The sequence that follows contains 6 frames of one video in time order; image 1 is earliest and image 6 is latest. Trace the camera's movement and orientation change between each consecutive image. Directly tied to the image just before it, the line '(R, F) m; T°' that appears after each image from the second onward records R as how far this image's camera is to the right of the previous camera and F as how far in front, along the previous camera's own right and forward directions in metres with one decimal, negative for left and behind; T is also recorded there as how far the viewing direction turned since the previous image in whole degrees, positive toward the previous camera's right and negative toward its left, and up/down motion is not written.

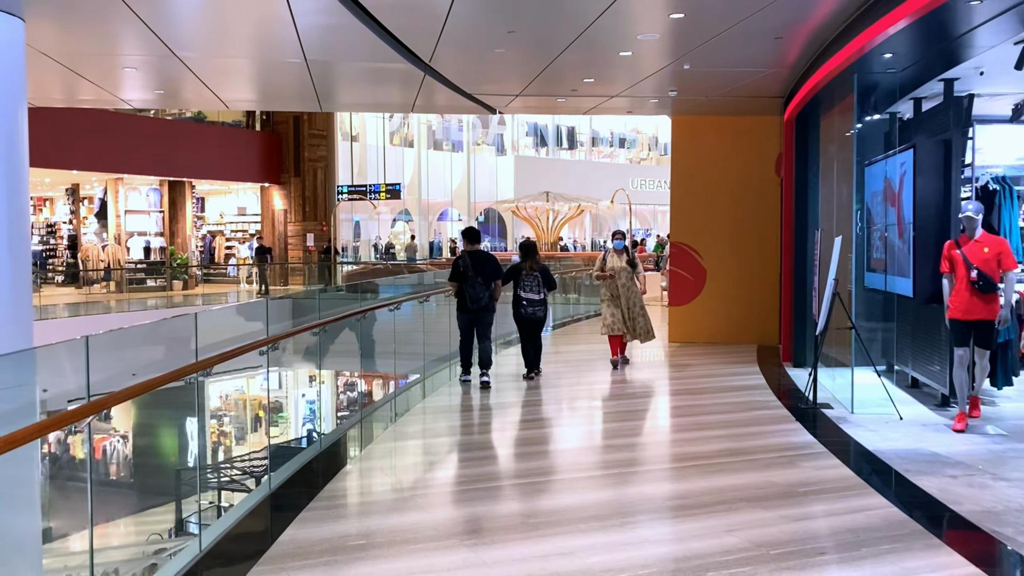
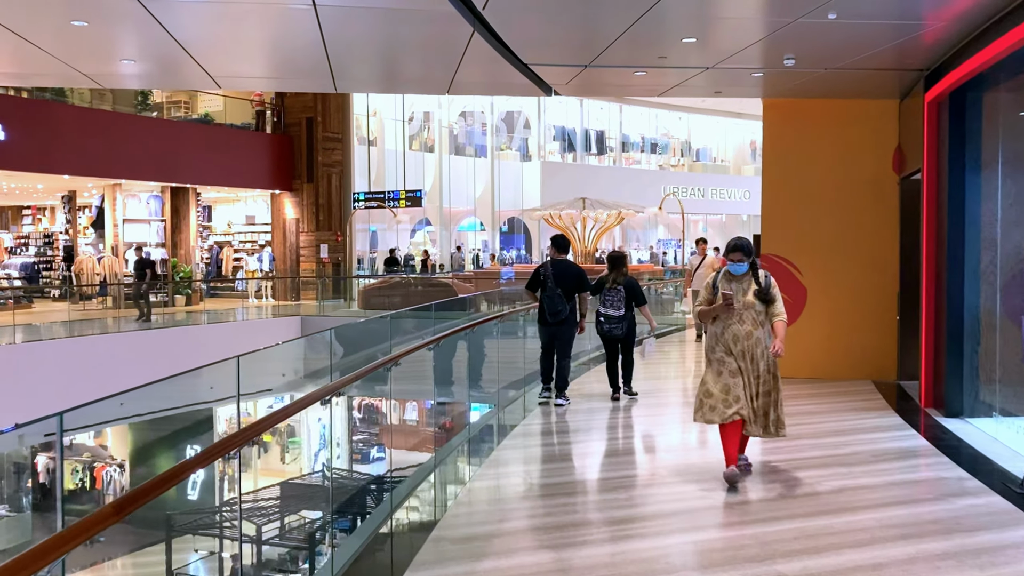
(-0.3, +1.8) m; -1°
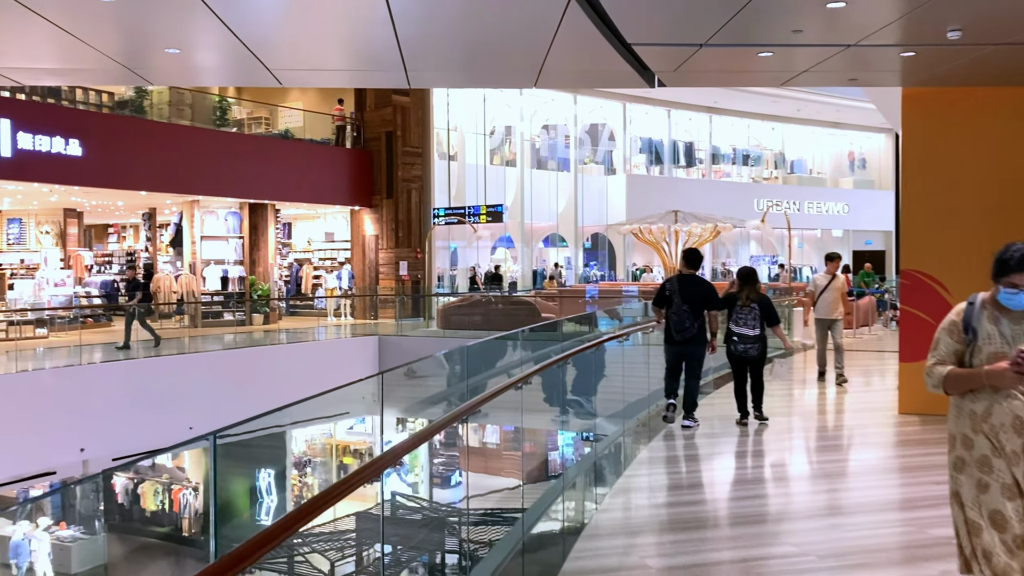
(-0.1, +0.9) m; -5°
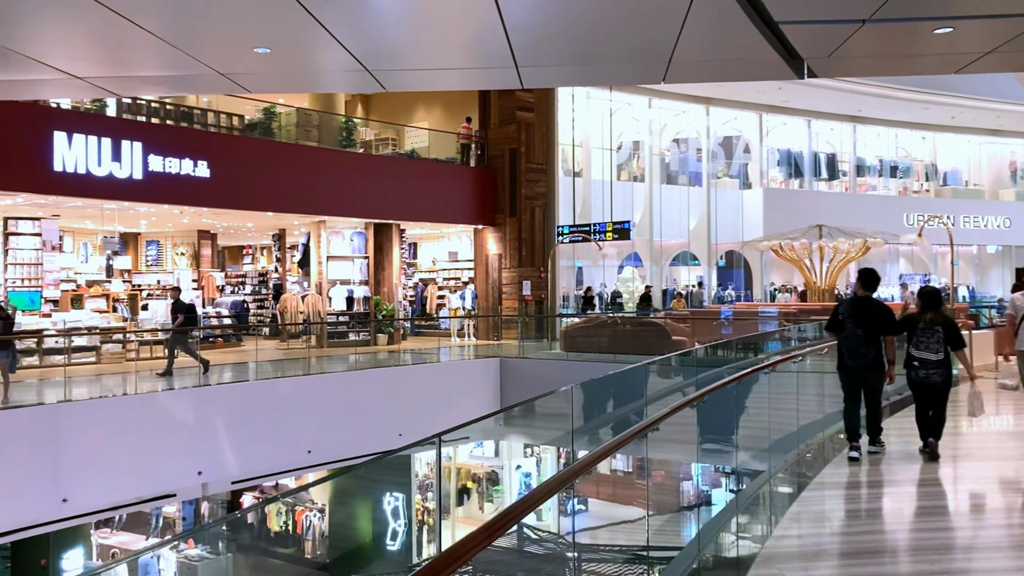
(0.0, +0.7) m; -8°
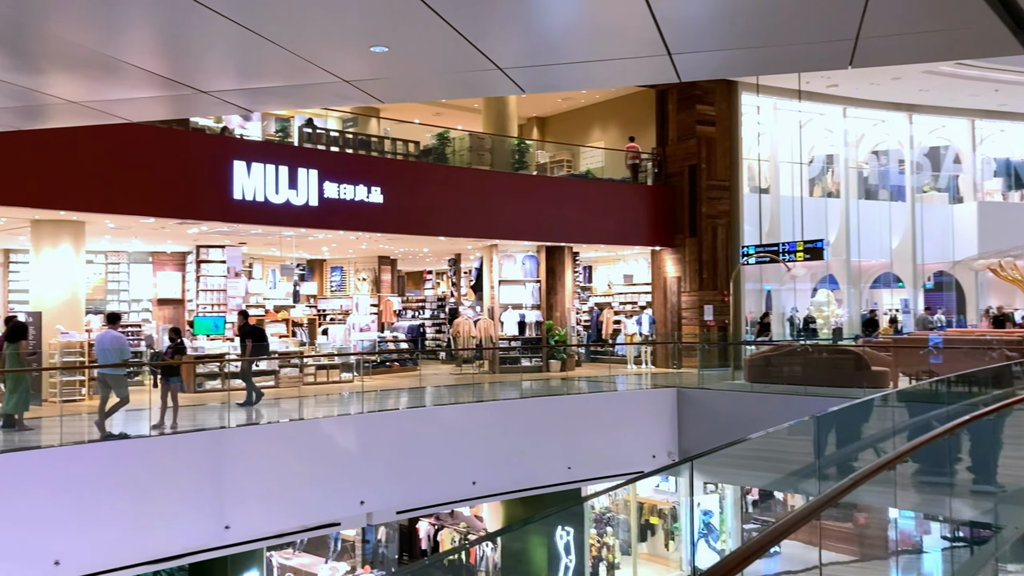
(+0.2, +0.7) m; -11°
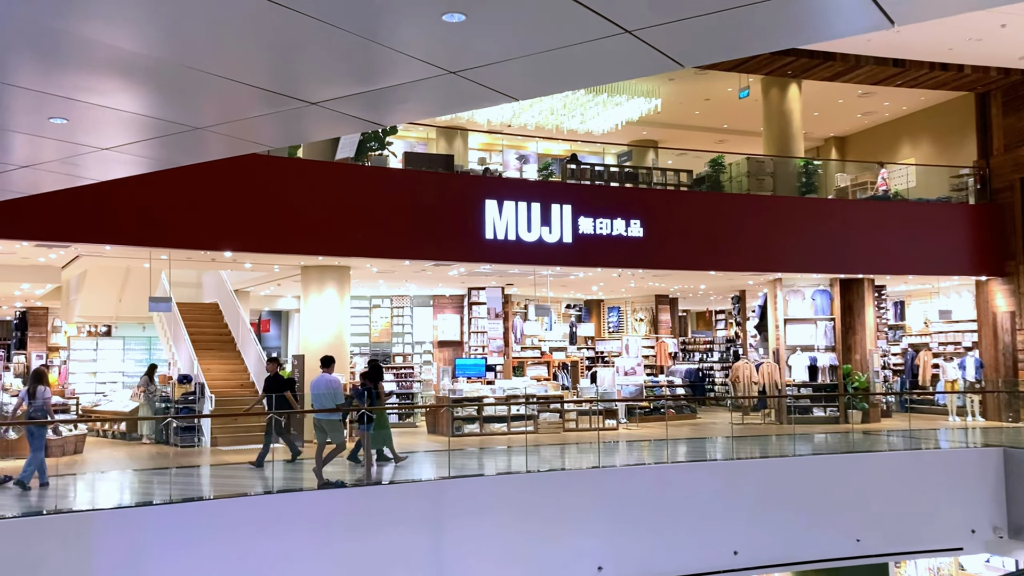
(+0.7, +1.2) m; -19°
